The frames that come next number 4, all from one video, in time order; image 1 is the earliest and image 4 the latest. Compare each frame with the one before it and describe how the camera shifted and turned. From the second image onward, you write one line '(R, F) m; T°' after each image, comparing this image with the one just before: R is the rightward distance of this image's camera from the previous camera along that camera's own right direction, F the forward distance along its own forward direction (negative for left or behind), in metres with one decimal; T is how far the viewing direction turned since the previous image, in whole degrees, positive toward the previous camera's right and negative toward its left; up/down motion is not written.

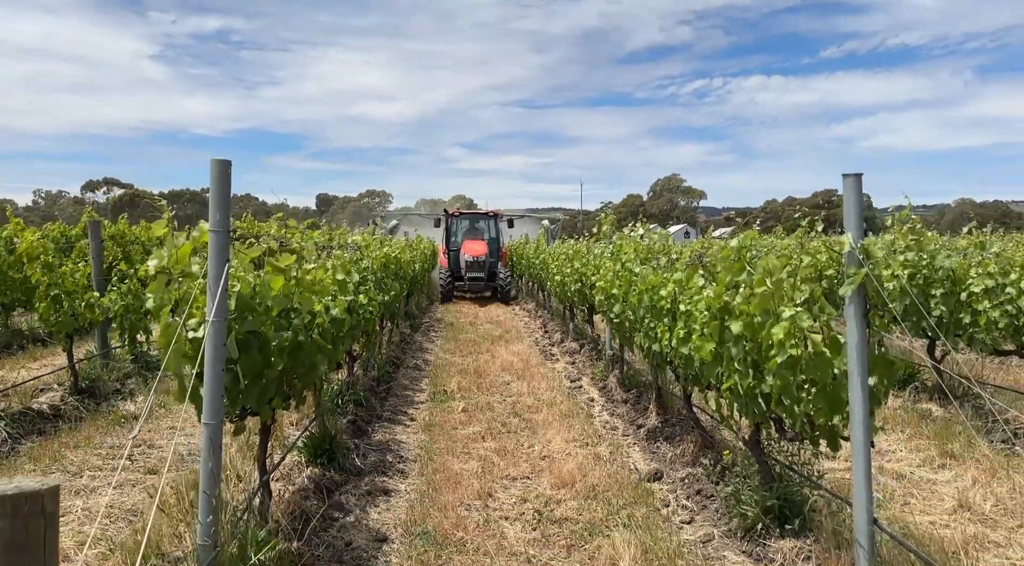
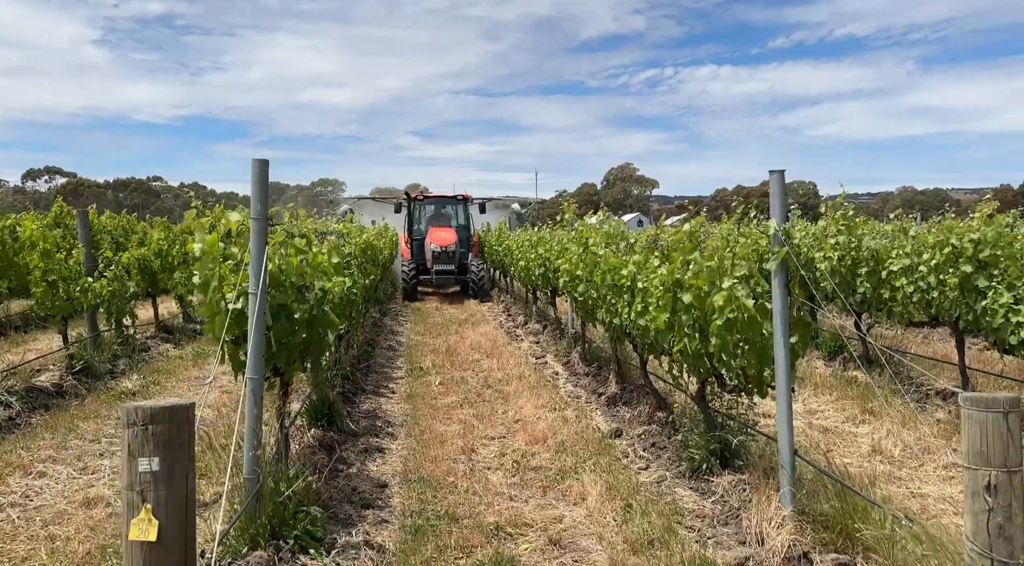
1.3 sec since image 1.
(-0.2, -0.7) m; +3°
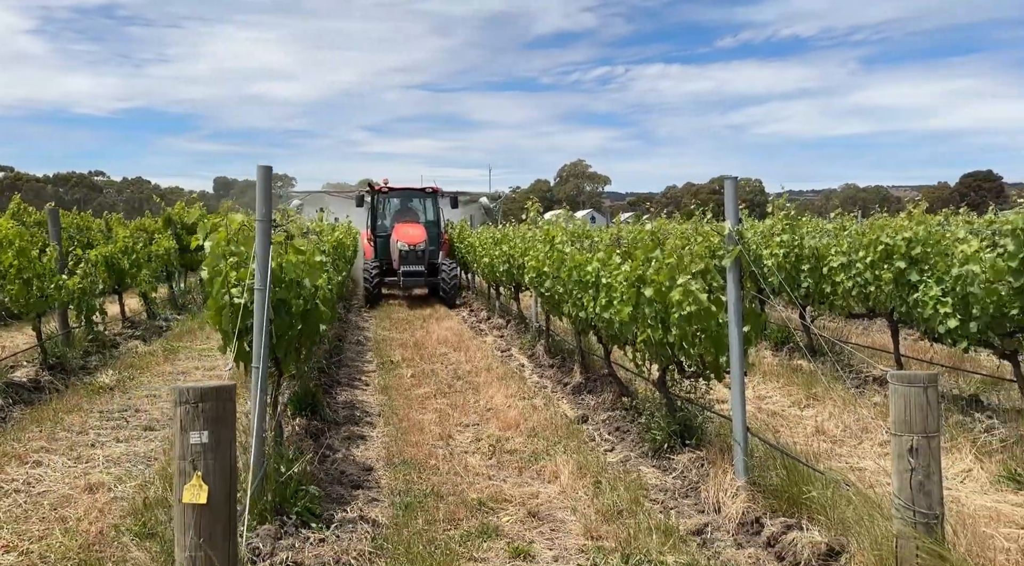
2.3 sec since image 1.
(-0.2, -0.4) m; +3°
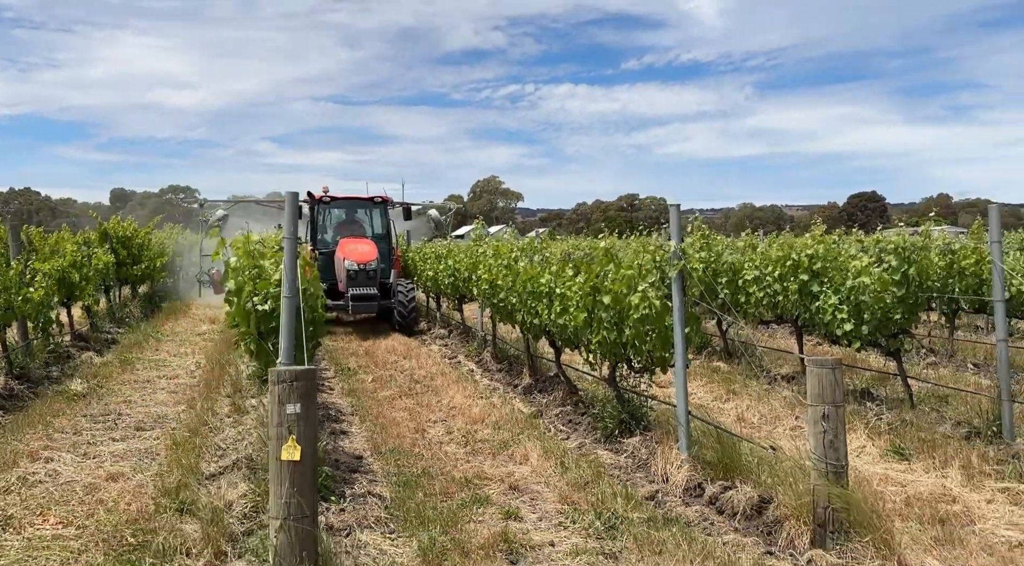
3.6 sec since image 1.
(-0.5, -0.8) m; +6°
